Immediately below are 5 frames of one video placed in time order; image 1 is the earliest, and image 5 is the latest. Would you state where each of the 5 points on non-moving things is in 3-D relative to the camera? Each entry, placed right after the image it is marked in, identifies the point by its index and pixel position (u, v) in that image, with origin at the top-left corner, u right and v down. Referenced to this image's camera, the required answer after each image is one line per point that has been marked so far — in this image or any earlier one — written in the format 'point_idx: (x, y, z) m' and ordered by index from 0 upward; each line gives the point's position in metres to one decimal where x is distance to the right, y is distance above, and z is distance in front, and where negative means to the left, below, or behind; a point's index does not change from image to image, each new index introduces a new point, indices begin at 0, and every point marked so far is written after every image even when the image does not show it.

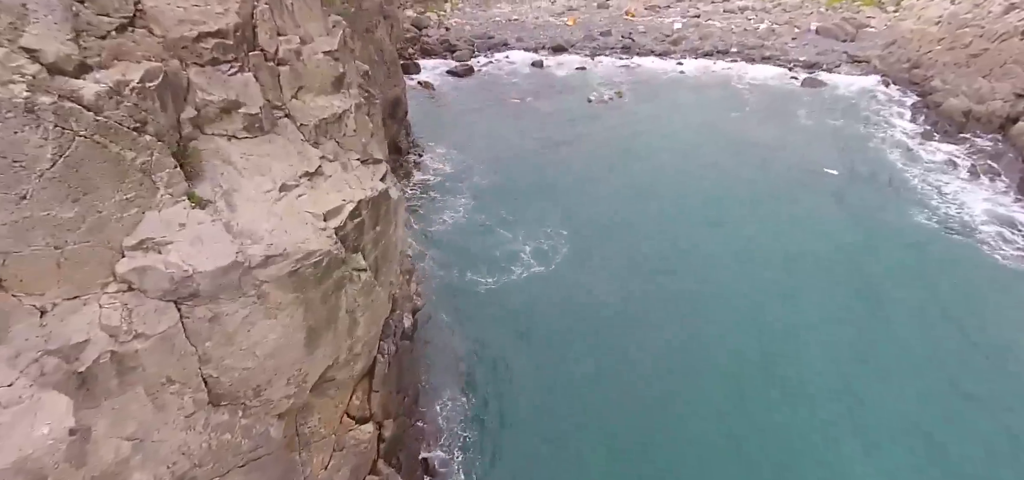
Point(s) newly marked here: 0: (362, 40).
0: (-3.6, +4.8, +12.6) m
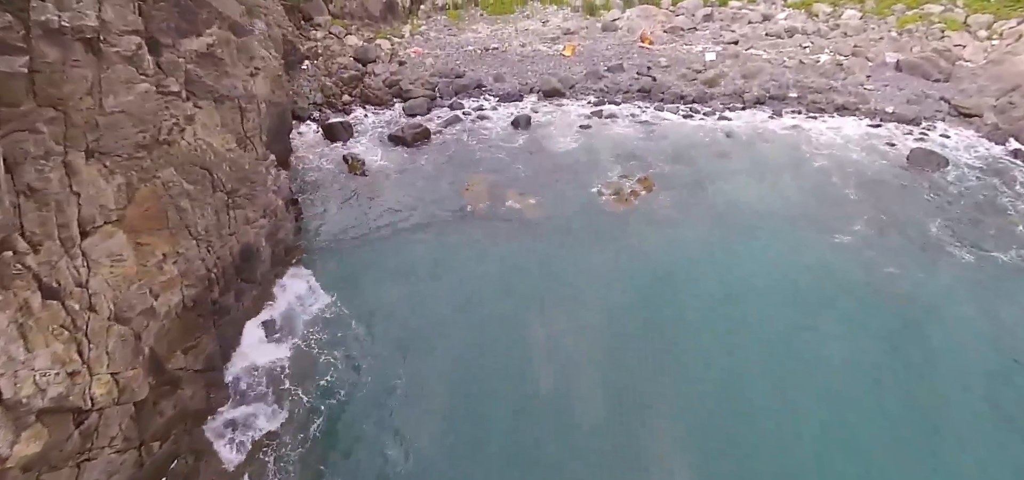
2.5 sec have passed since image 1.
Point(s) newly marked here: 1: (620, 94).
0: (-4.3, +0.7, +5.8) m
1: (+3.7, +5.1, +18.0) m
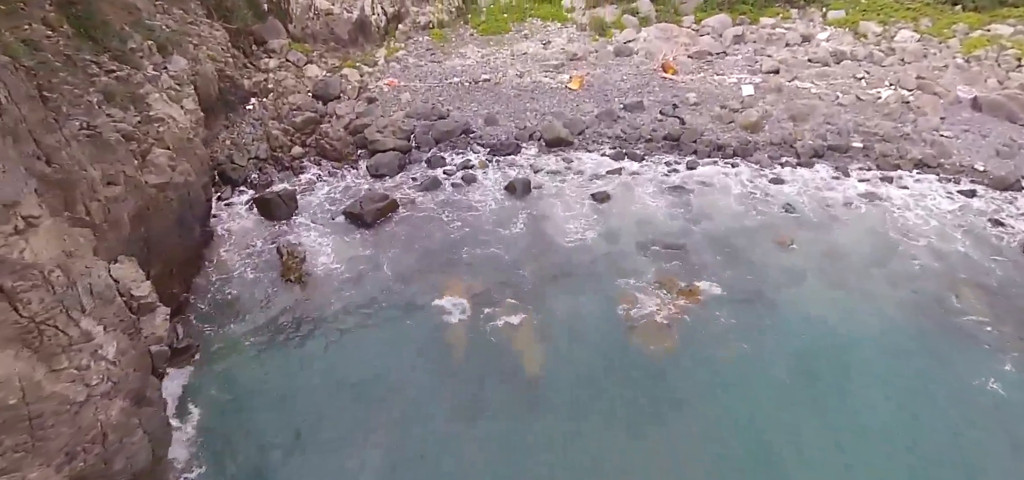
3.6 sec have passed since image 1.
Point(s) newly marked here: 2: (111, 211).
0: (-4.4, -1.7, +2.2) m
1: (+3.6, +2.7, +14.5) m
2: (-6.0, +0.4, +7.8) m
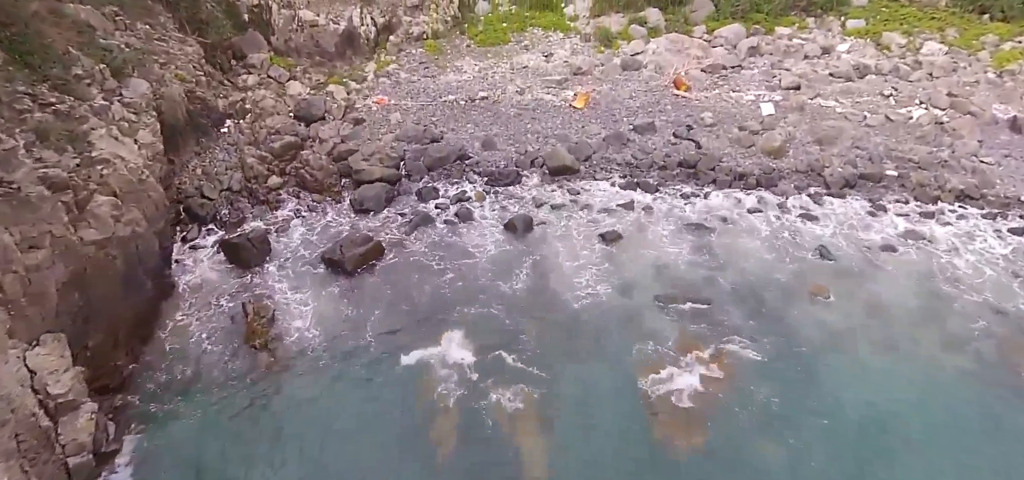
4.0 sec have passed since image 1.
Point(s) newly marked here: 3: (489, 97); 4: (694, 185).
0: (-4.3, -2.7, +0.9) m
1: (+3.6, +1.8, +13.2) m
2: (-5.9, -0.5, +6.5) m
3: (-0.7, +4.3, +15.7) m
4: (+4.4, +1.3, +12.8) m
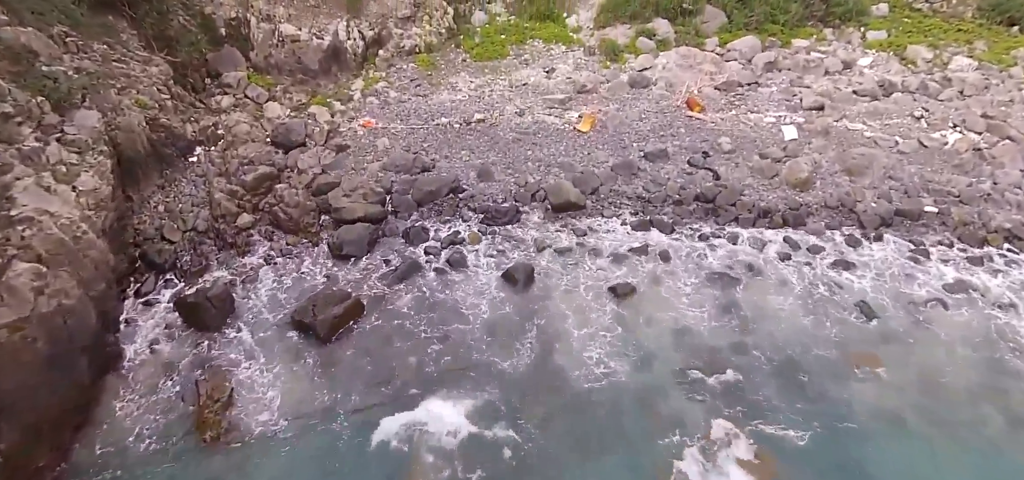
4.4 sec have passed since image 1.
0: (-4.4, -3.6, -0.4) m
1: (+3.5, +0.8, +11.9) m
2: (-6.0, -1.5, +5.2) m
3: (-0.7, +3.3, +14.4) m
4: (+4.4, +0.4, +11.5) m
